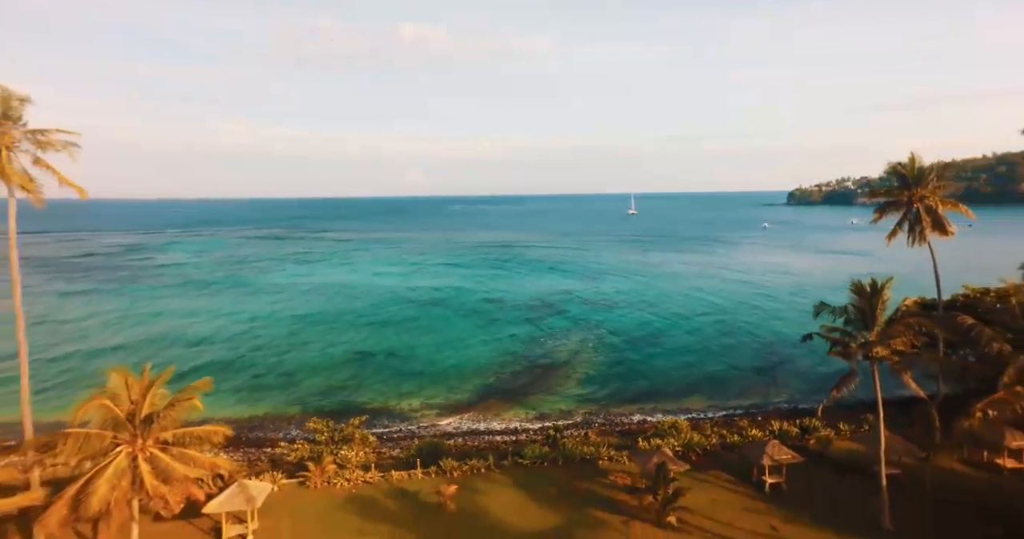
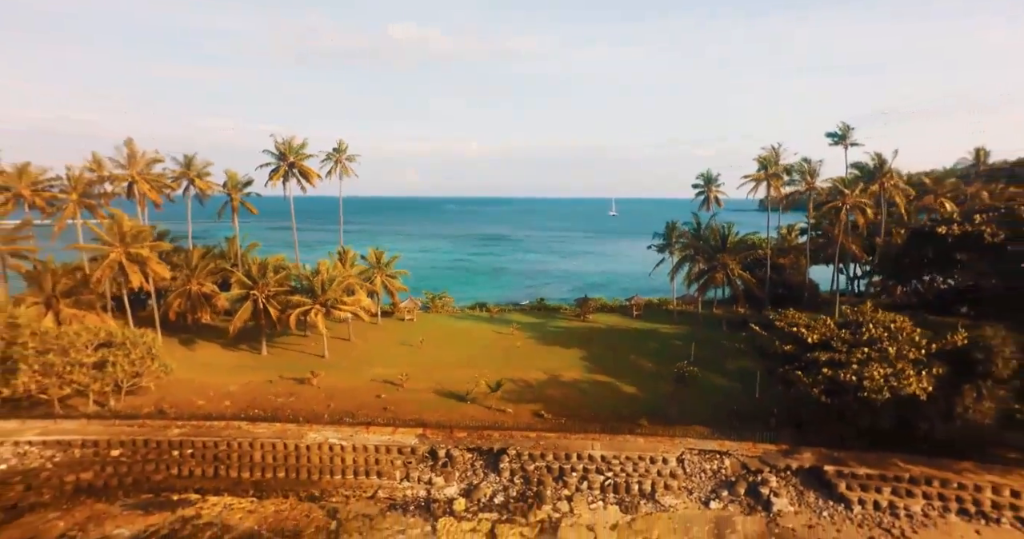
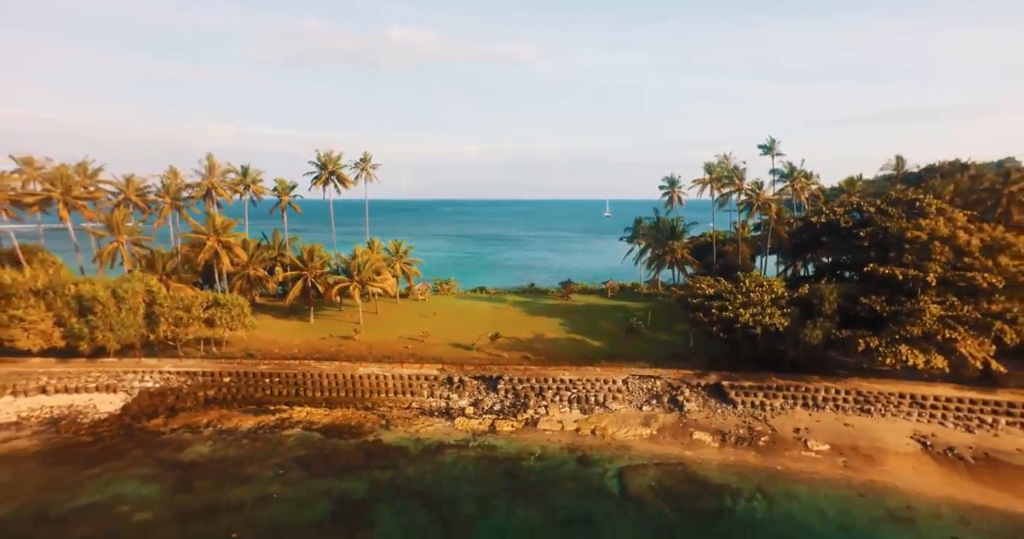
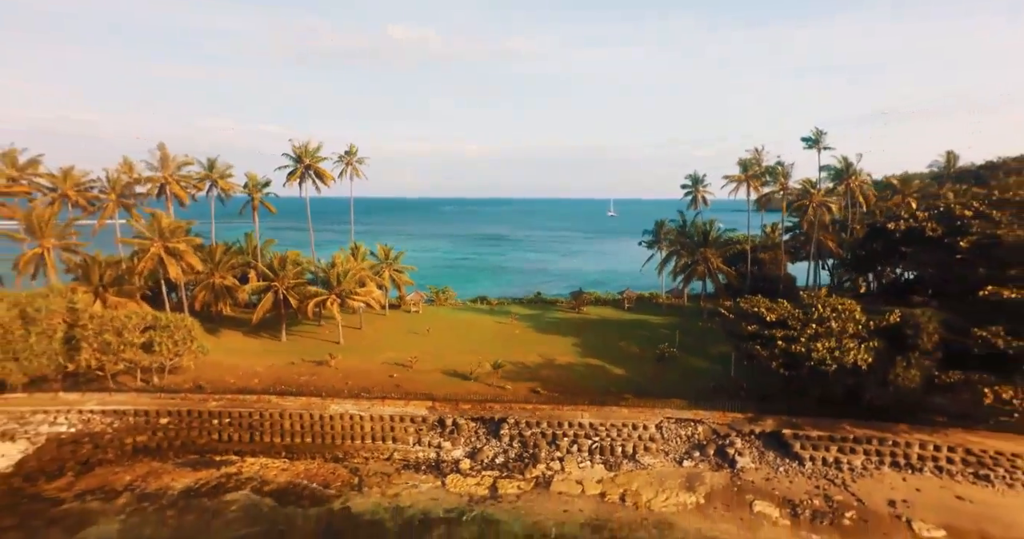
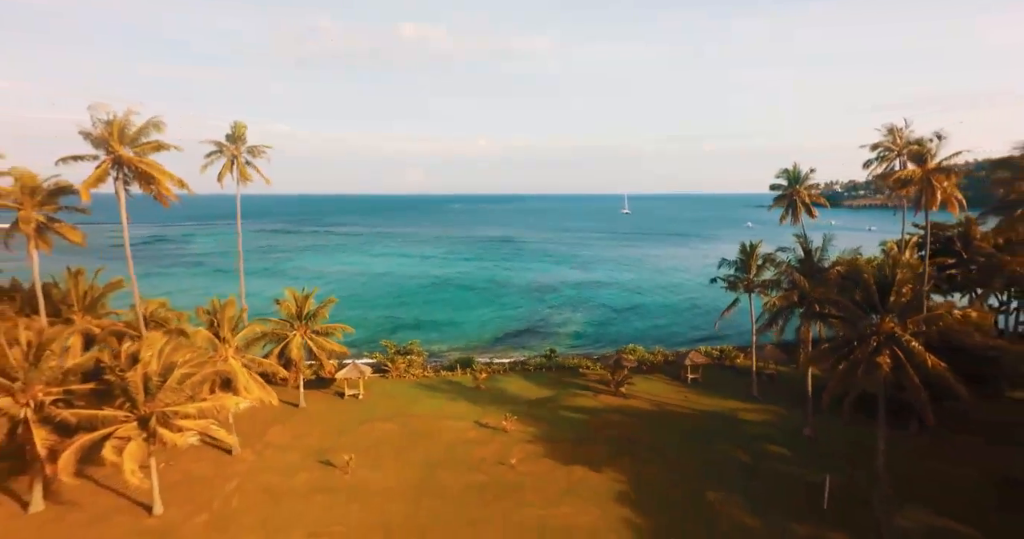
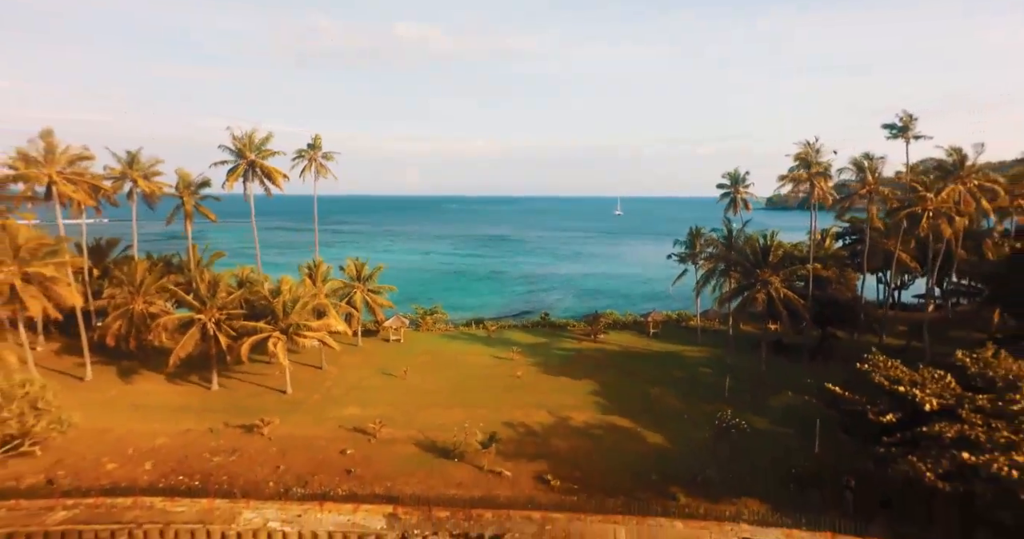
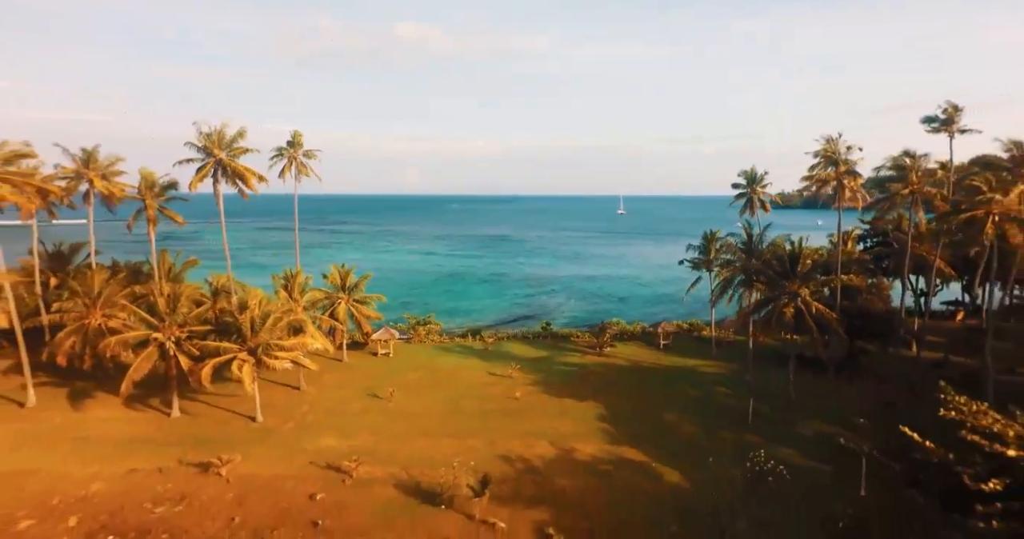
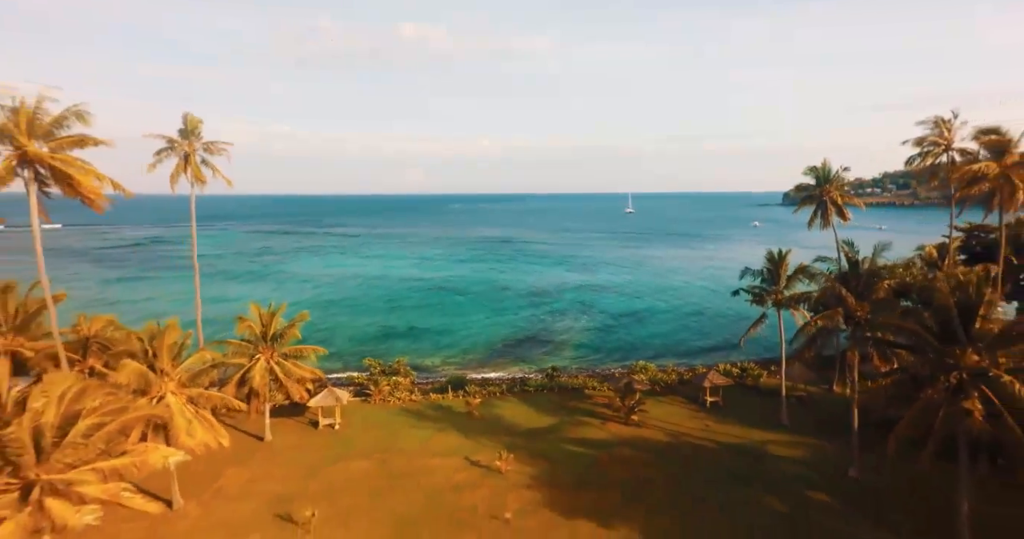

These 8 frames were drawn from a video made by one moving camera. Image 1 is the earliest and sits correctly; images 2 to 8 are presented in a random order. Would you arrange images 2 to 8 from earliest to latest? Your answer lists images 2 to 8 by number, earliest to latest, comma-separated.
8, 5, 7, 6, 2, 4, 3
